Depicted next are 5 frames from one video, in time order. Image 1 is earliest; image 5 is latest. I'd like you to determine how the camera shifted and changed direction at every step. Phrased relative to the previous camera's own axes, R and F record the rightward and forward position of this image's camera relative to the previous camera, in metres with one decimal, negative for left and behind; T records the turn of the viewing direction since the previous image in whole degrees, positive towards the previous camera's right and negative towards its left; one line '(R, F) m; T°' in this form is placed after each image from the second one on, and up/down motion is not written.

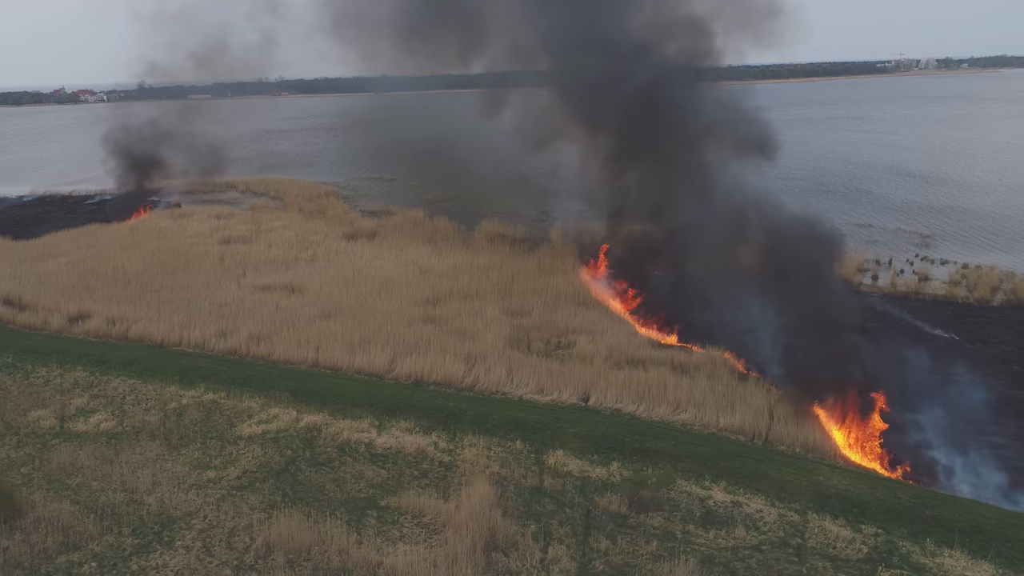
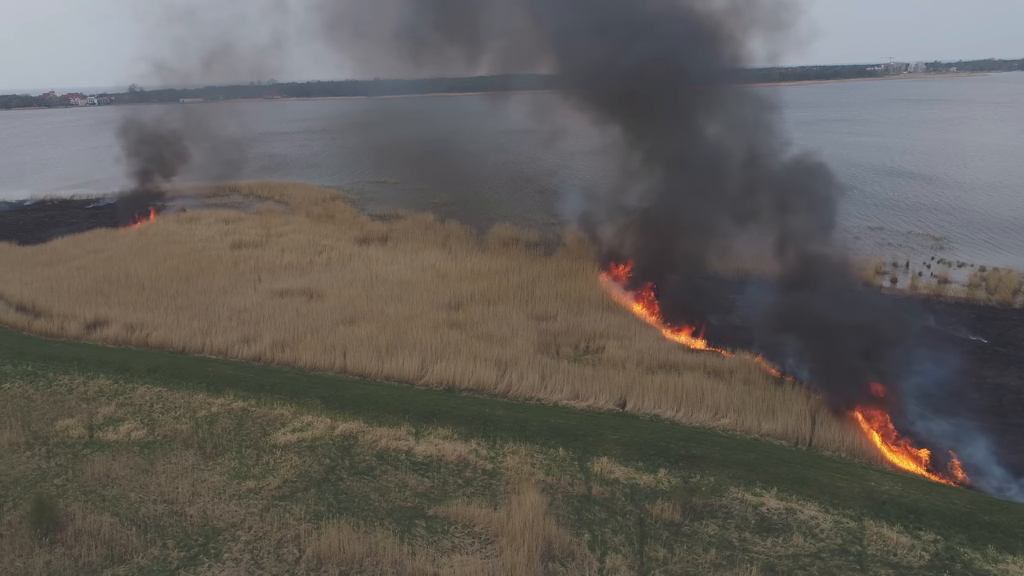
(-0.4, +0.1) m; +1°
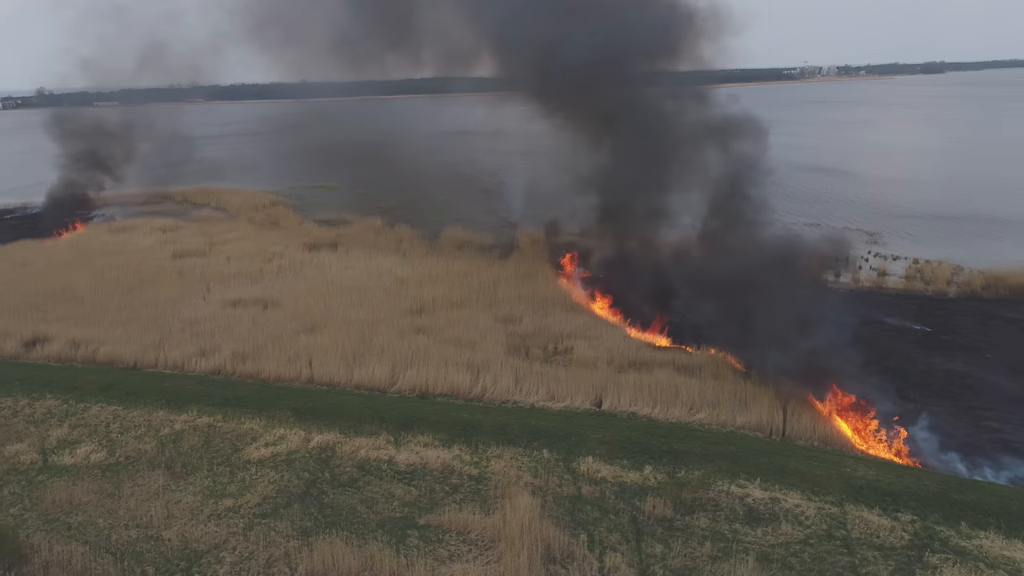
(-0.4, 0.0) m; +5°
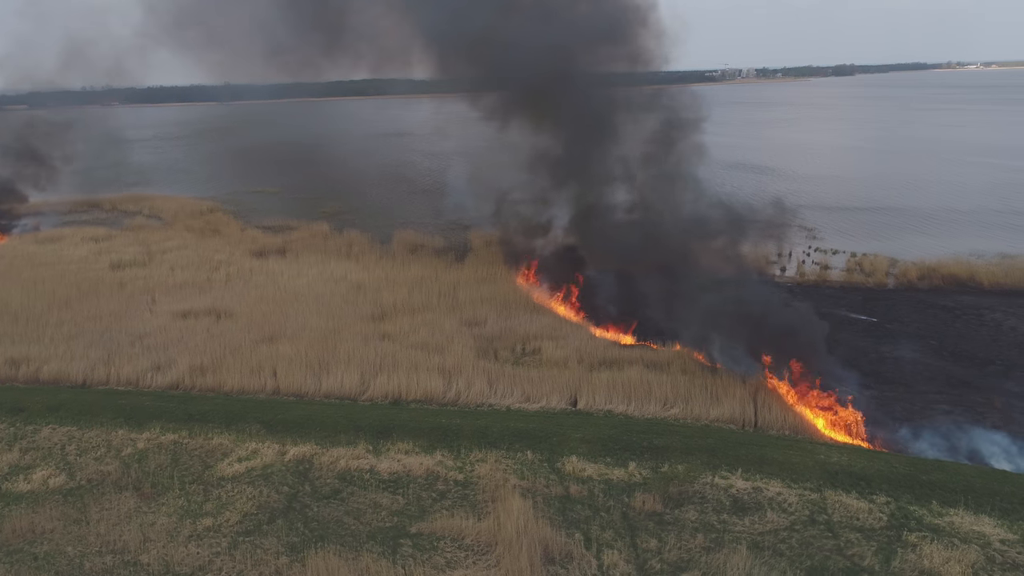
(-0.4, 0.0) m; +5°
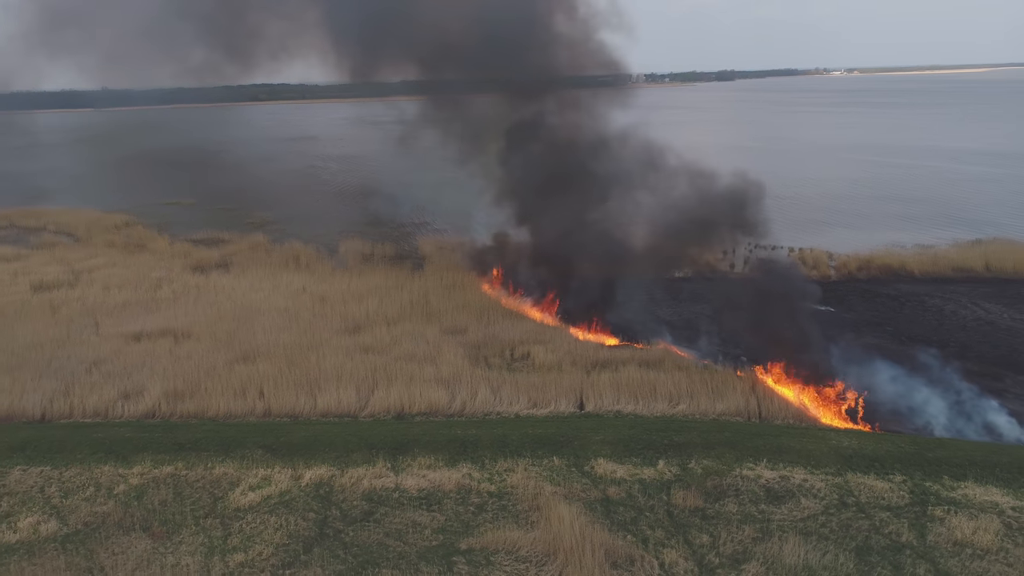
(-1.0, +0.1) m; +8°
